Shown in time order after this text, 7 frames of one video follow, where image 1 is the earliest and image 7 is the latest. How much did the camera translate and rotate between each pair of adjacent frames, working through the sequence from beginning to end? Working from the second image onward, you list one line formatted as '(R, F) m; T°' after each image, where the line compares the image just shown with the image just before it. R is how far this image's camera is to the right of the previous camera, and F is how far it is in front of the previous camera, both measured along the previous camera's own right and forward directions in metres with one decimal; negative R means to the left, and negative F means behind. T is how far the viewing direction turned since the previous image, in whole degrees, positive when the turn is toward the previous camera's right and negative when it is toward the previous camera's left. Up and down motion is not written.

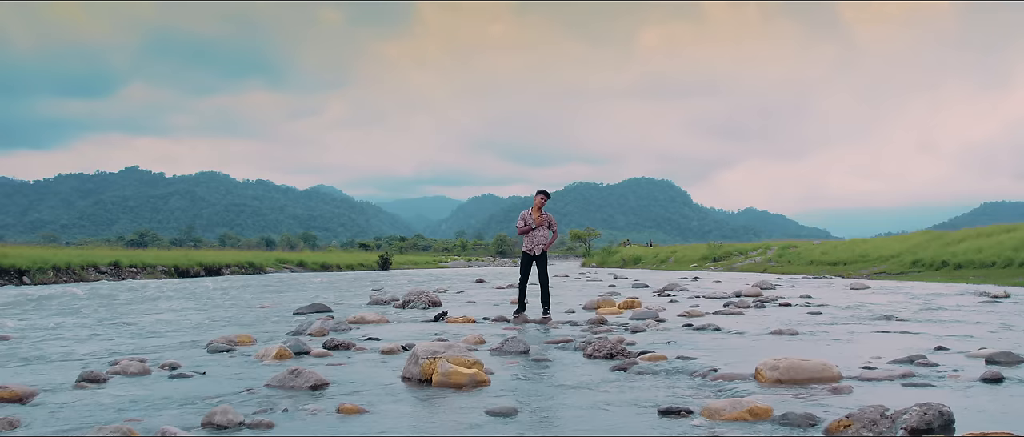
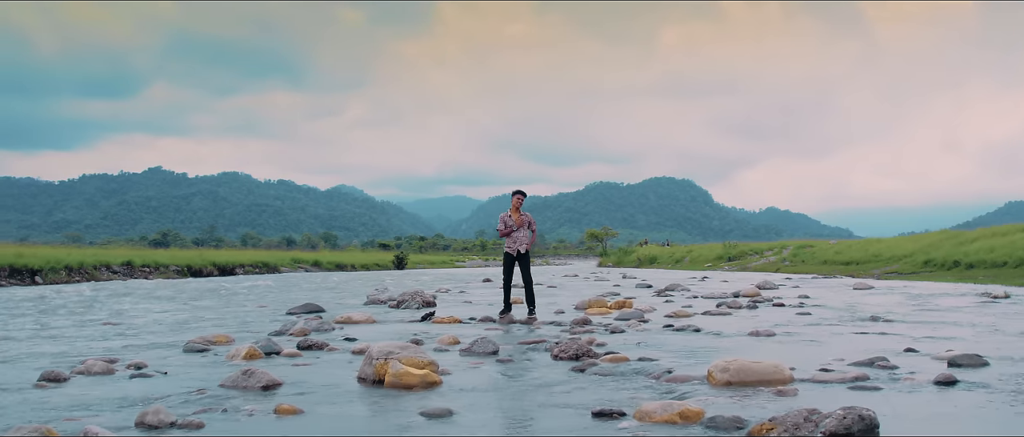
(+0.6, 0.0) m; -1°
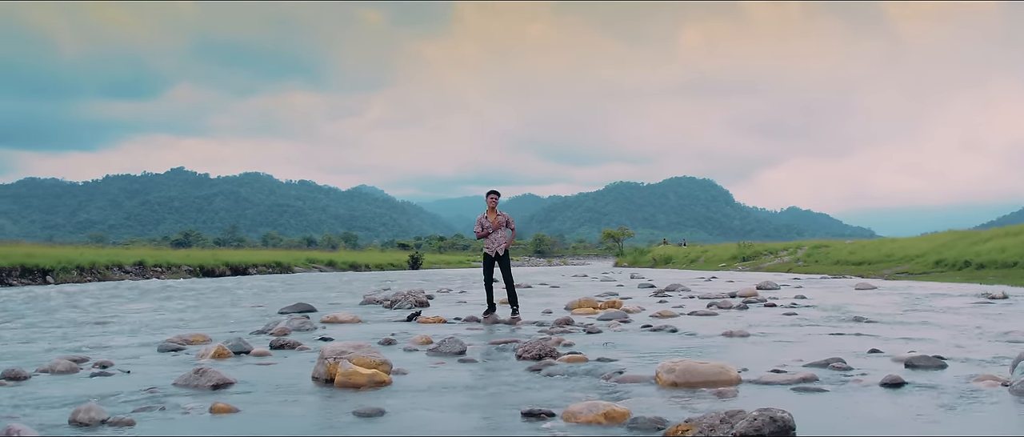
(+0.6, 0.0) m; -1°
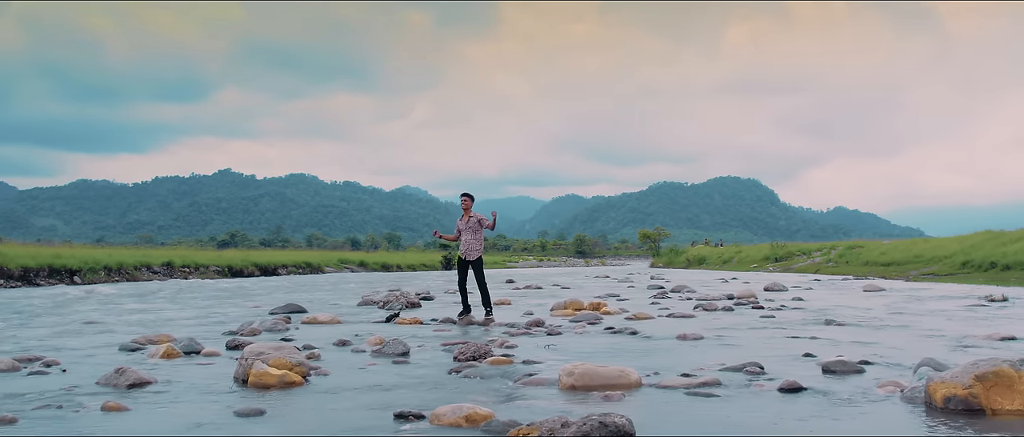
(+1.1, 0.0) m; -3°
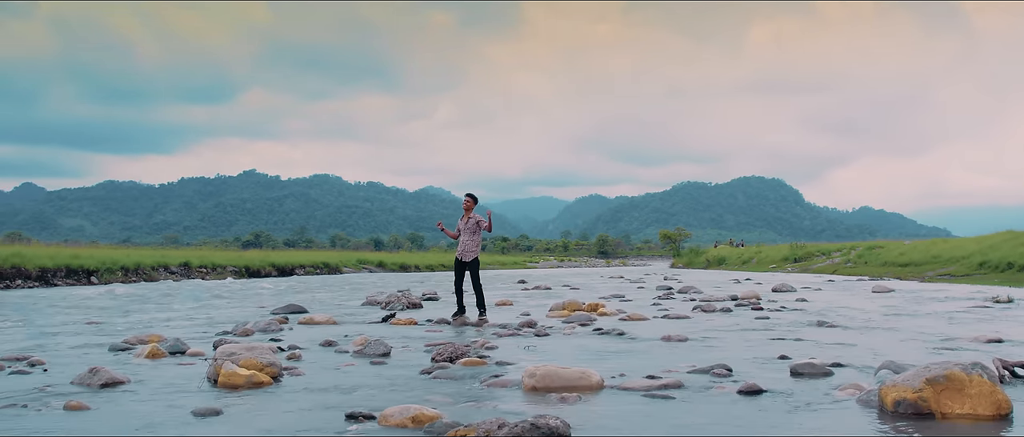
(+0.5, 0.0) m; -2°
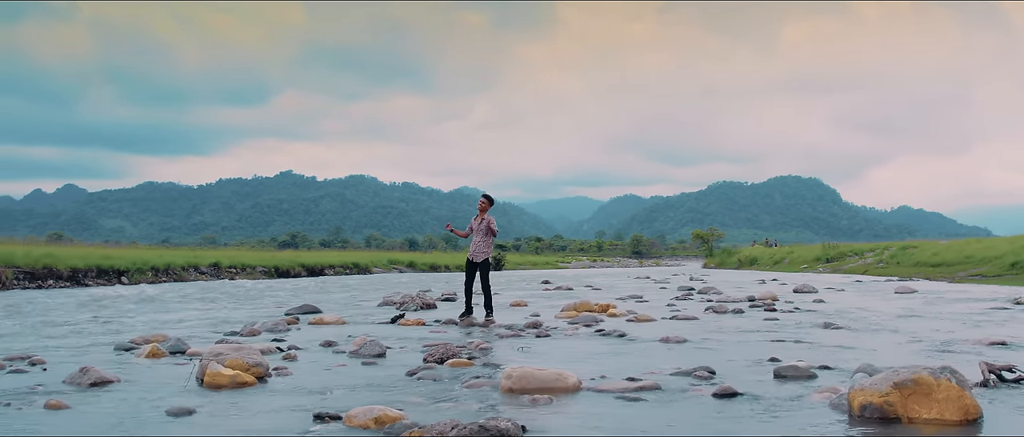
(+0.5, 0.0) m; -2°
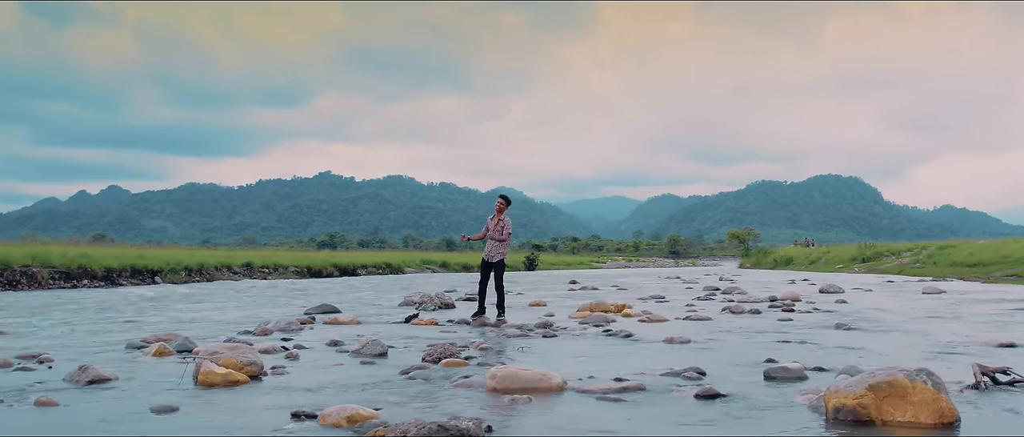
(+0.4, 0.0) m; -2°
